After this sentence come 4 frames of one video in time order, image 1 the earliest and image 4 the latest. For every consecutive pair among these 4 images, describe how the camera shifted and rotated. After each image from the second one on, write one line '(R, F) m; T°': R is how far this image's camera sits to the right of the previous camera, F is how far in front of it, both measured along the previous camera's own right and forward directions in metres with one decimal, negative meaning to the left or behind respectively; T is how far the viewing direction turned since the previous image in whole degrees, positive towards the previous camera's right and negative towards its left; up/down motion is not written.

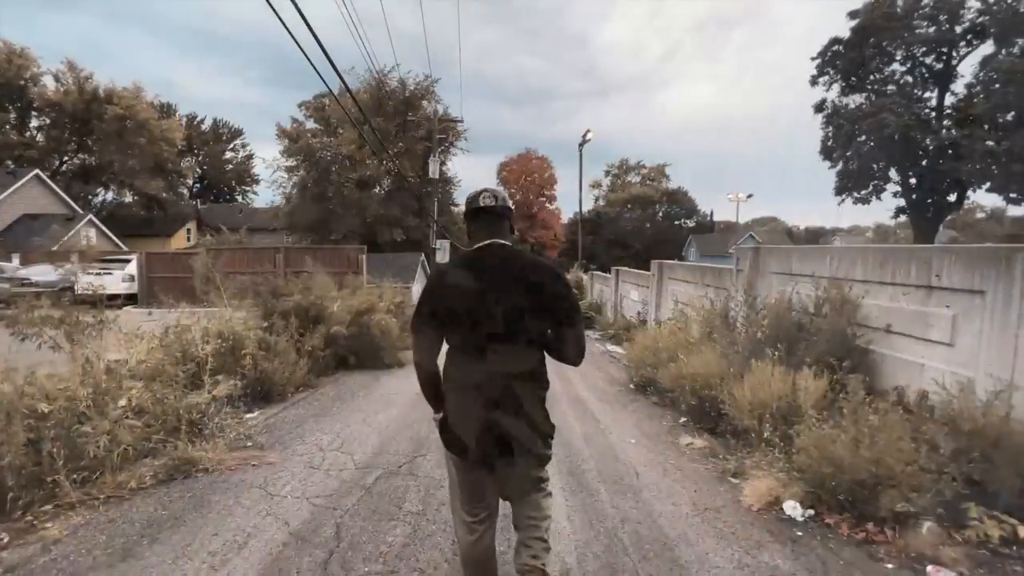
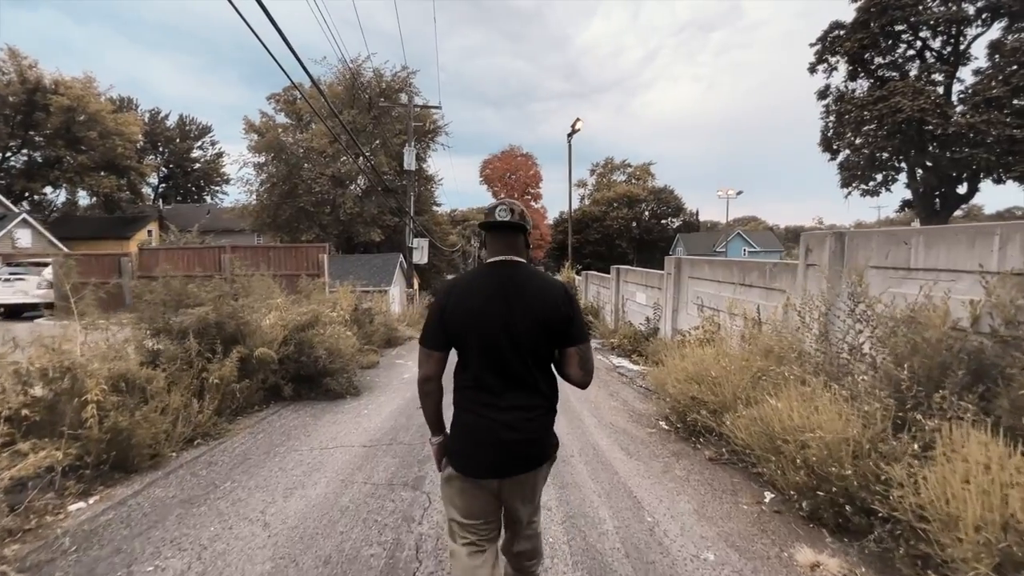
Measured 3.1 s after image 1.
(0.0, +2.1) m; +2°
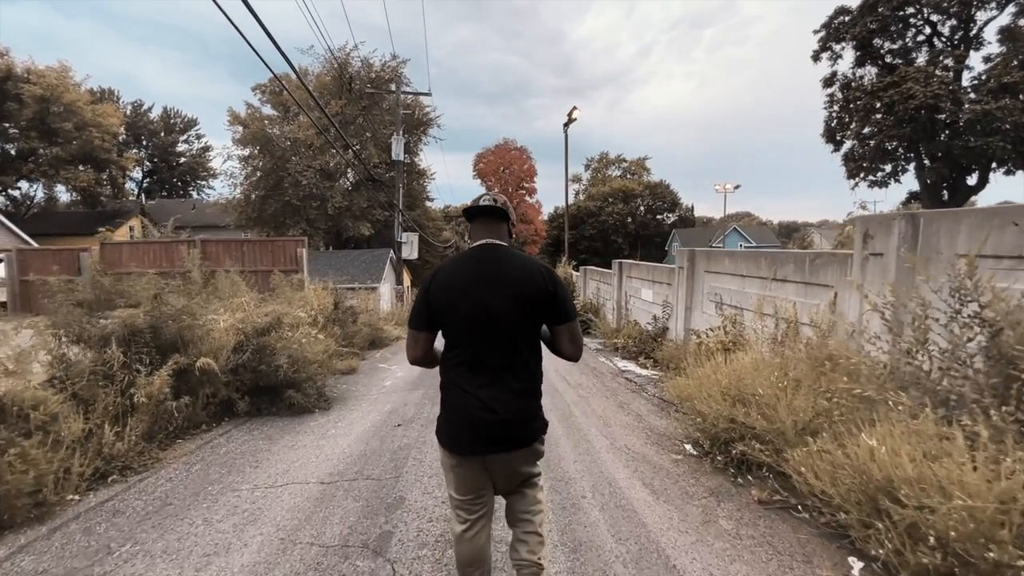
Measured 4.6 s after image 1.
(0.0, +1.0) m; +1°
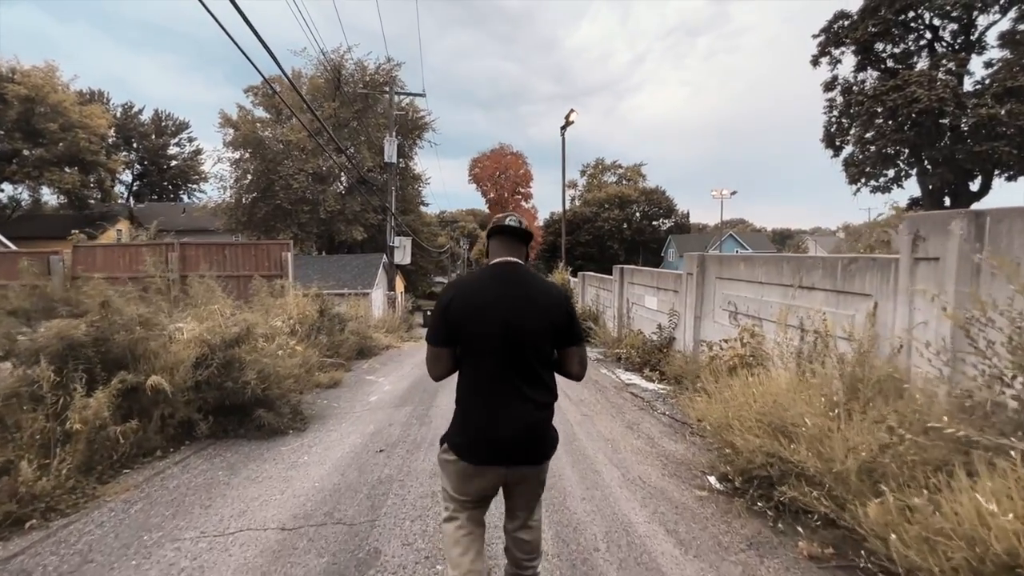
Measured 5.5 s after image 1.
(0.0, +0.6) m; +1°
